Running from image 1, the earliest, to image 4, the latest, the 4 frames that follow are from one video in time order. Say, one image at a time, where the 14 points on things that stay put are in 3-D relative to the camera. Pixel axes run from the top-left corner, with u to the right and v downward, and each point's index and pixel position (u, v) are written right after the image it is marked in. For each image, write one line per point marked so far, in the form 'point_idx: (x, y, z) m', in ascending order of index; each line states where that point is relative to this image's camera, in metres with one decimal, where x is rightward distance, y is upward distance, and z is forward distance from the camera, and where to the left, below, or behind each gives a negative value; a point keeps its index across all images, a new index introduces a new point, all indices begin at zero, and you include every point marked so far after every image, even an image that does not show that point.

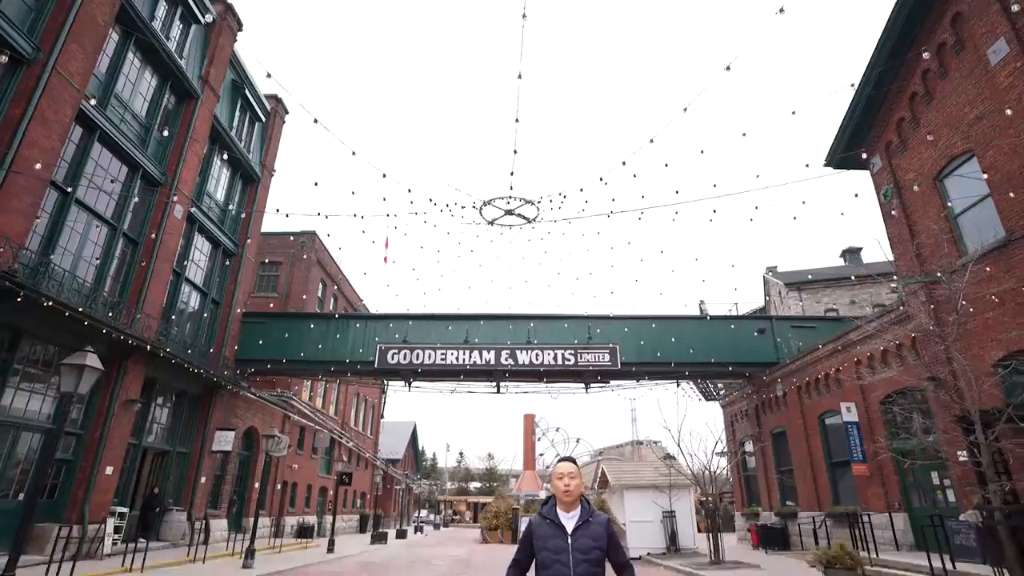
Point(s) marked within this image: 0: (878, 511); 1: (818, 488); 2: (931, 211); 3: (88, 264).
0: (+10.8, -6.6, +16.8) m
1: (+10.7, -7.0, +19.8) m
2: (+11.2, +2.1, +15.3) m
3: (-12.4, +0.7, +16.5) m
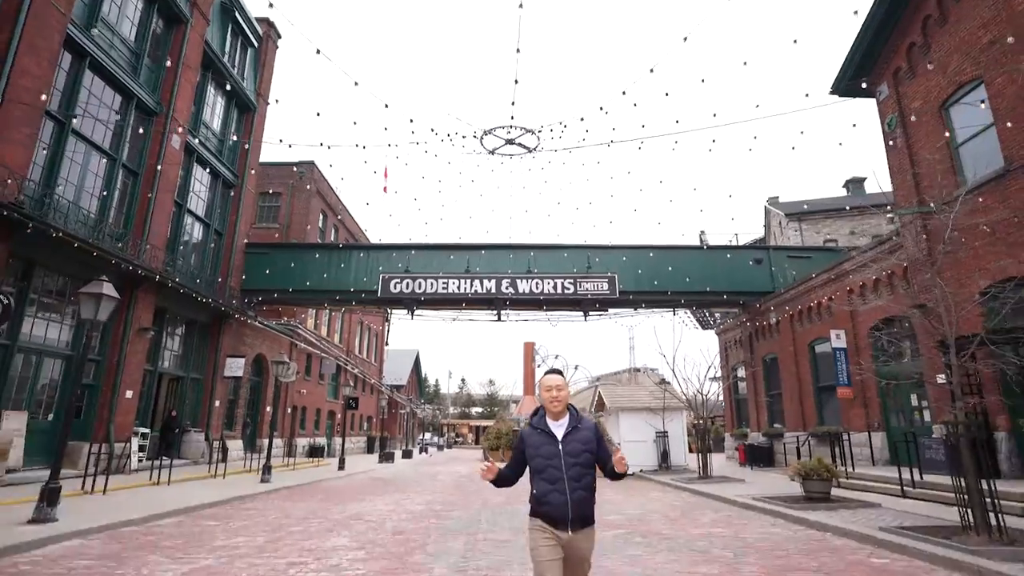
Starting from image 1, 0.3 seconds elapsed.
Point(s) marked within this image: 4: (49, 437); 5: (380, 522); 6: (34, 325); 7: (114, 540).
0: (+10.8, -4.4, +17.7) m
1: (+10.7, -4.5, +20.8) m
2: (+11.3, +3.9, +15.2) m
3: (-12.4, +2.7, +16.6) m
4: (-12.4, -4.0, +15.2) m
5: (-2.4, -4.3, +10.5) m
6: (-12.3, -0.9, +14.6) m
7: (-6.1, -3.9, +8.8) m
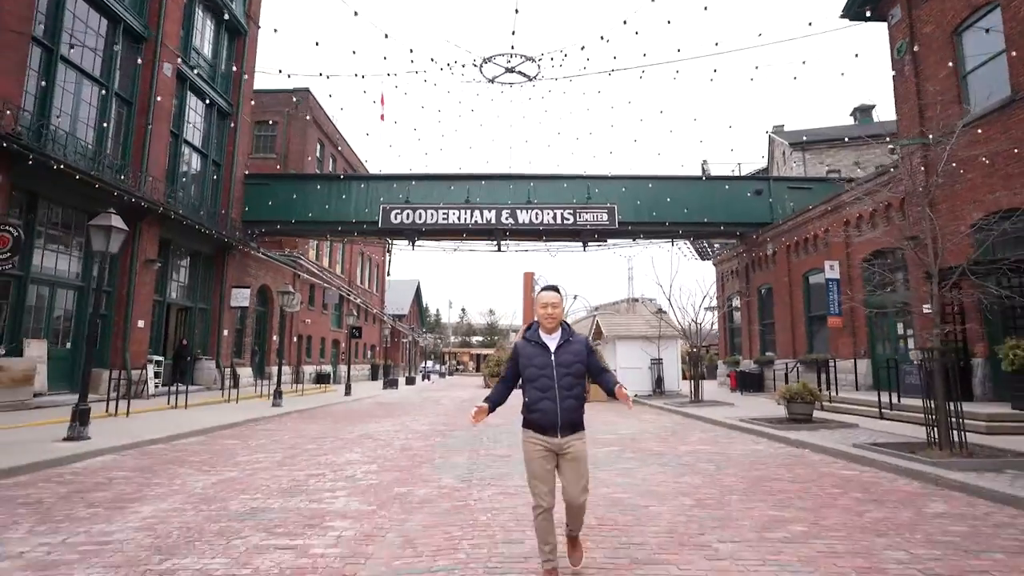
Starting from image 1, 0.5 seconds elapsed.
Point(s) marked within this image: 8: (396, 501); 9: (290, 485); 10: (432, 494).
0: (+10.8, -2.2, +18.5) m
1: (+10.7, -1.9, +21.5) m
2: (+11.3, +5.7, +14.9) m
3: (-12.4, +4.7, +16.5) m
4: (-12.4, -2.1, +15.9) m
5: (-2.4, -3.0, +11.2) m
6: (-12.3, +0.8, +14.9) m
7: (-6.1, -2.8, +9.5) m
8: (-1.2, -2.3, +6.1) m
9: (-2.7, -2.4, +7.0) m
10: (-0.9, -2.3, +6.3) m
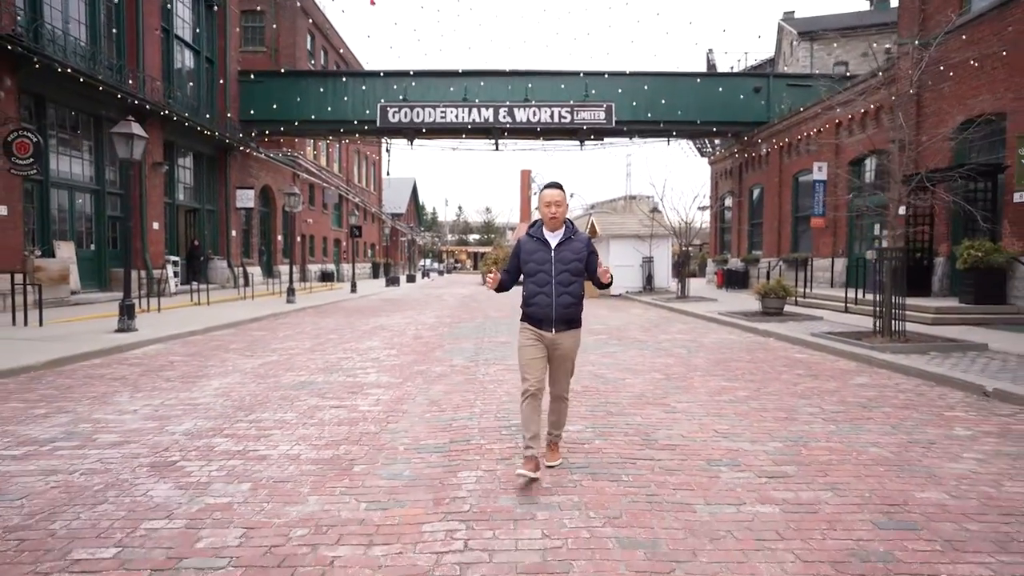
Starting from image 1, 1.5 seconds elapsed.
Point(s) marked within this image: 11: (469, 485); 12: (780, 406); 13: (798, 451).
0: (+10.7, +1.1, +19.6) m
1: (+10.7, +2.0, +22.6) m
2: (+11.2, +8.4, +14.7) m
3: (-12.4, +7.6, +16.3) m
4: (-12.4, +0.7, +17.0) m
5: (-2.4, -1.0, +12.6) m
6: (-12.3, +3.5, +15.5) m
7: (-6.1, -1.1, +10.8) m
8: (-1.2, -1.1, +7.4) m
9: (-2.7, -1.1, +8.3) m
10: (-0.9, -1.1, +7.7) m
11: (-0.3, -1.3, +3.7) m
12: (+2.8, -1.2, +5.9) m
13: (+2.2, -1.3, +4.4) m
